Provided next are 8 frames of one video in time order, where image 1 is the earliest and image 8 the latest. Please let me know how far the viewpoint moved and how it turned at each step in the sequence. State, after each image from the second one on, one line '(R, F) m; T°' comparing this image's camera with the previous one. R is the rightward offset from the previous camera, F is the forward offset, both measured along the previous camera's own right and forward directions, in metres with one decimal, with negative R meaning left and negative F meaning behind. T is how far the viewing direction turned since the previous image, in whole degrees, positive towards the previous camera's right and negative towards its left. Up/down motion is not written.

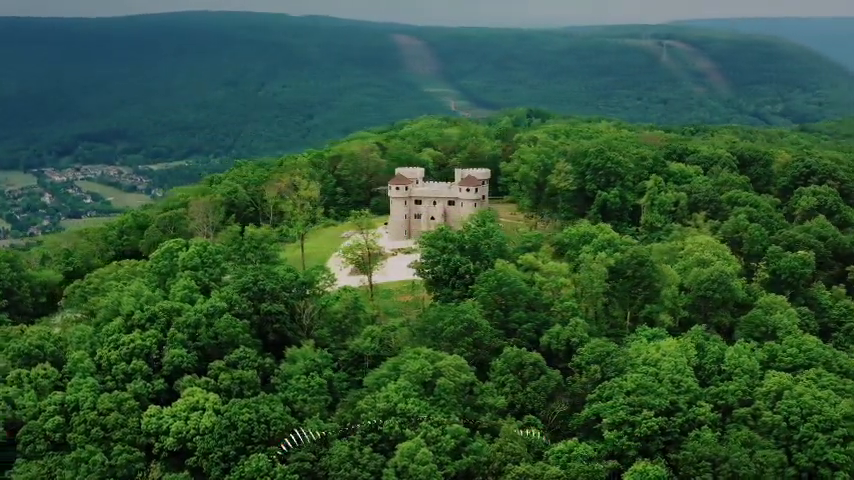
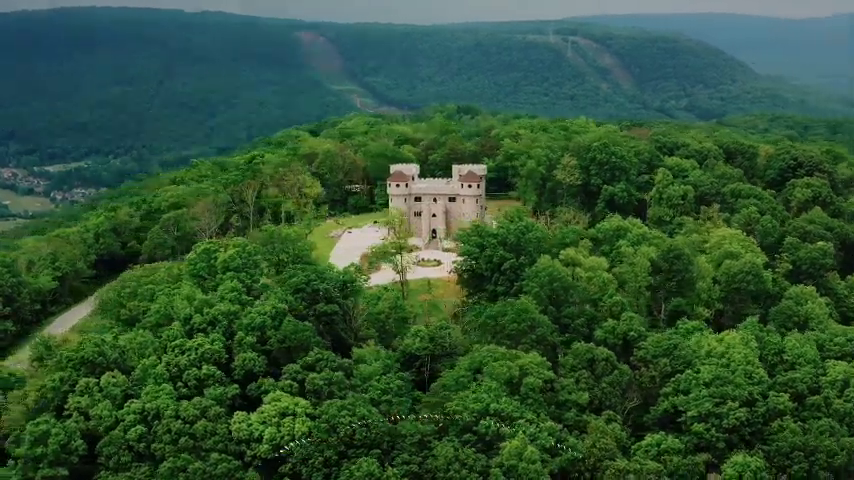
(-6.3, +0.9) m; +5°
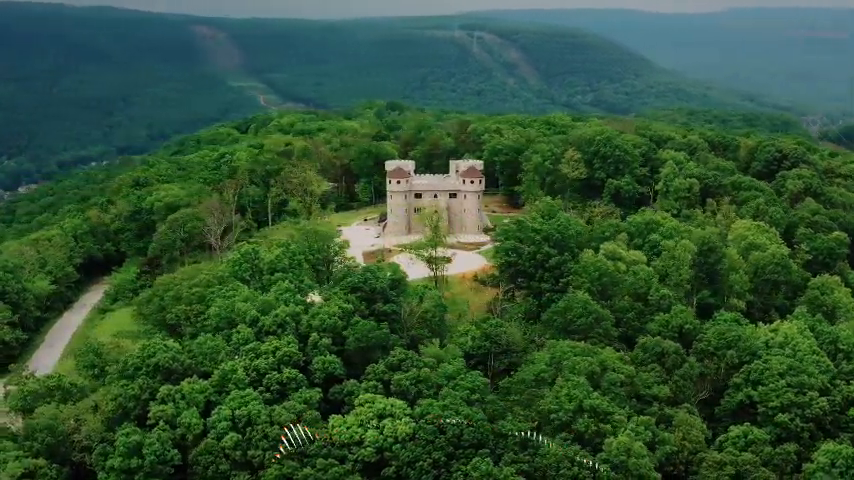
(-6.3, +0.8) m; +5°
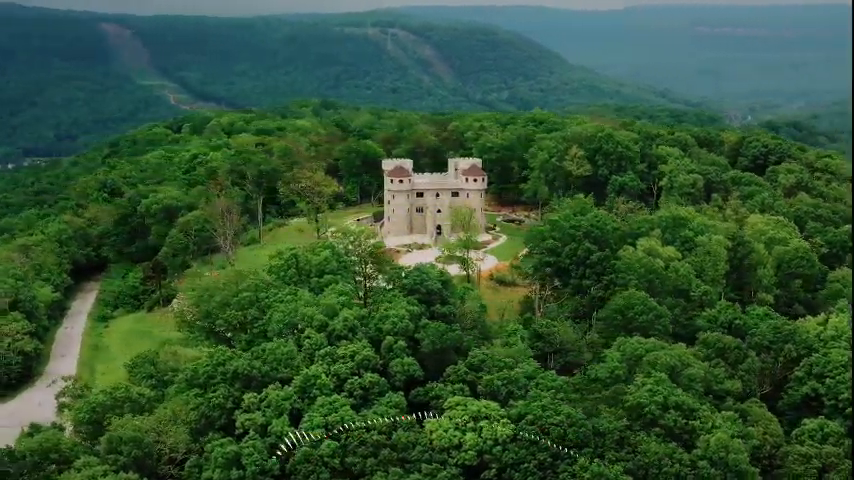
(-5.8, +0.7) m; +5°
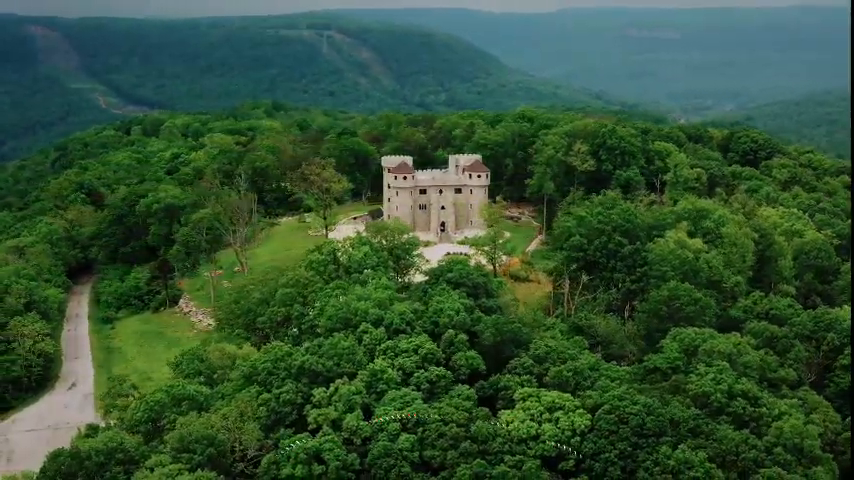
(-4.4, +0.5) m; +4°
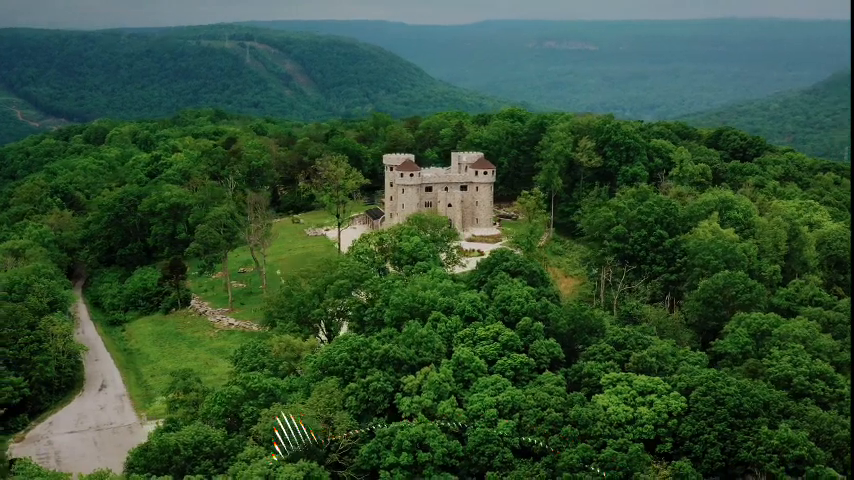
(-5.2, +0.9) m; +4°
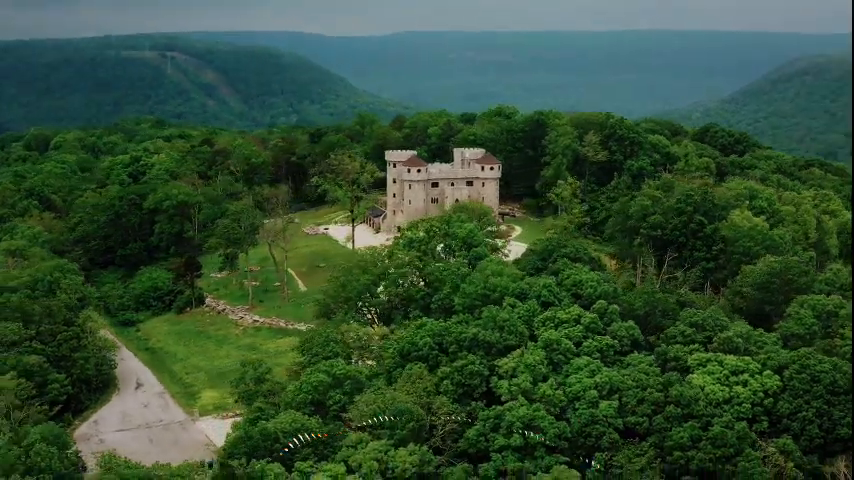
(-5.3, +0.9) m; +4°
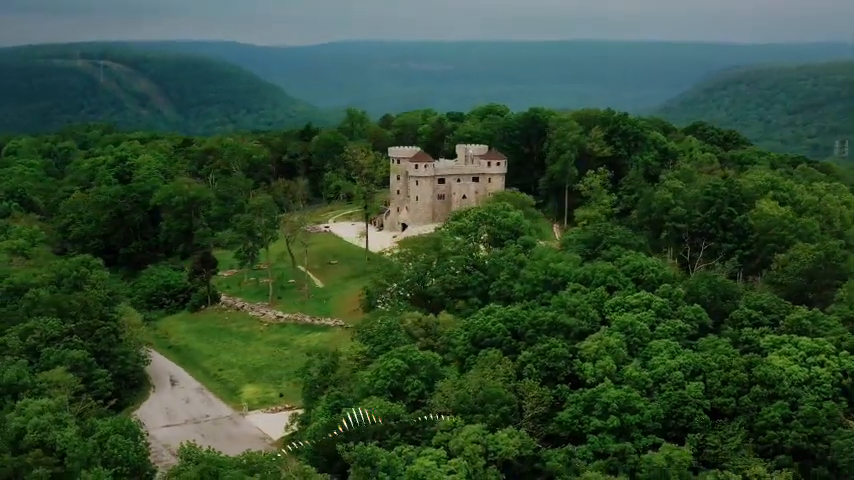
(-4.4, +0.7) m; +4°
